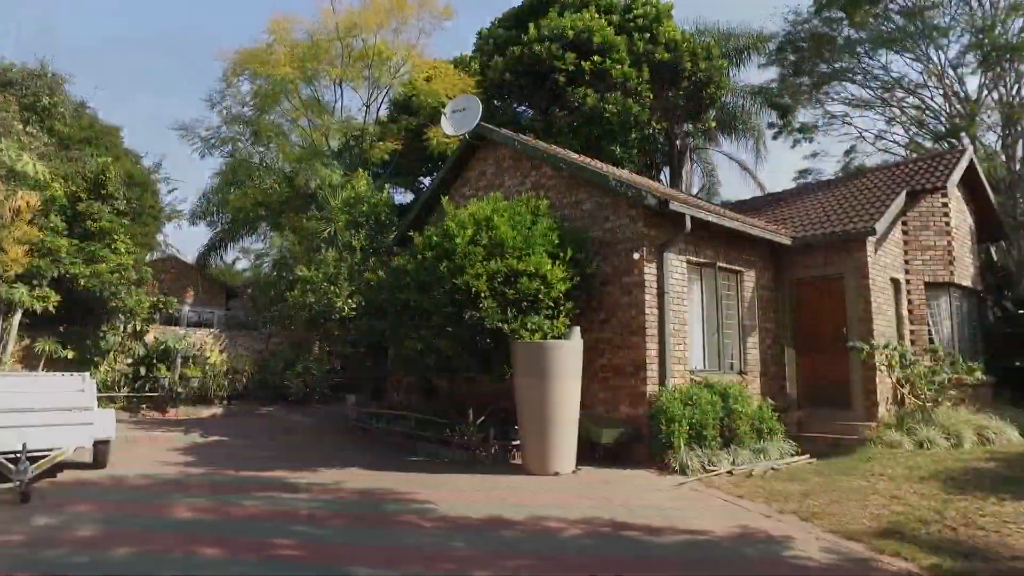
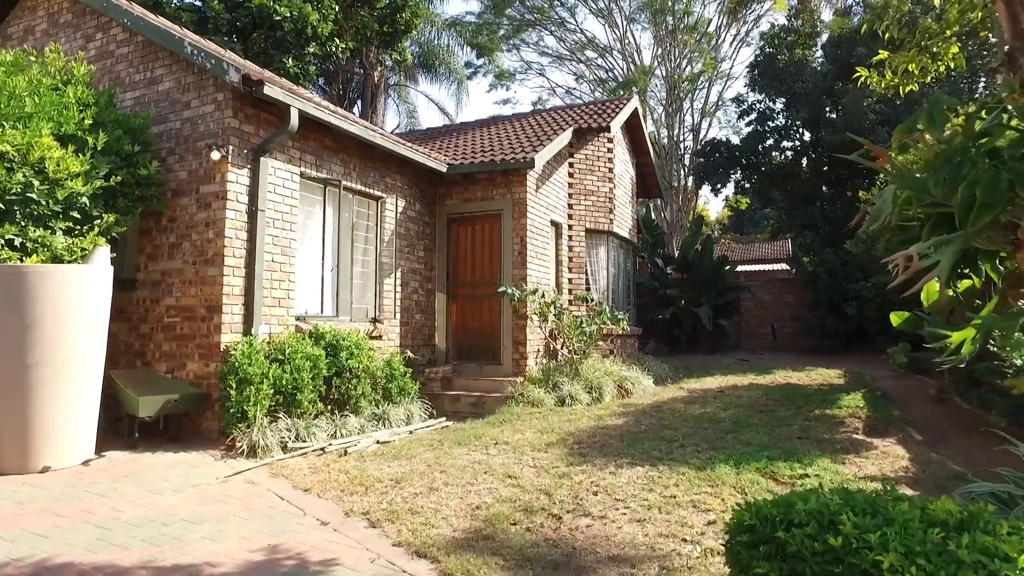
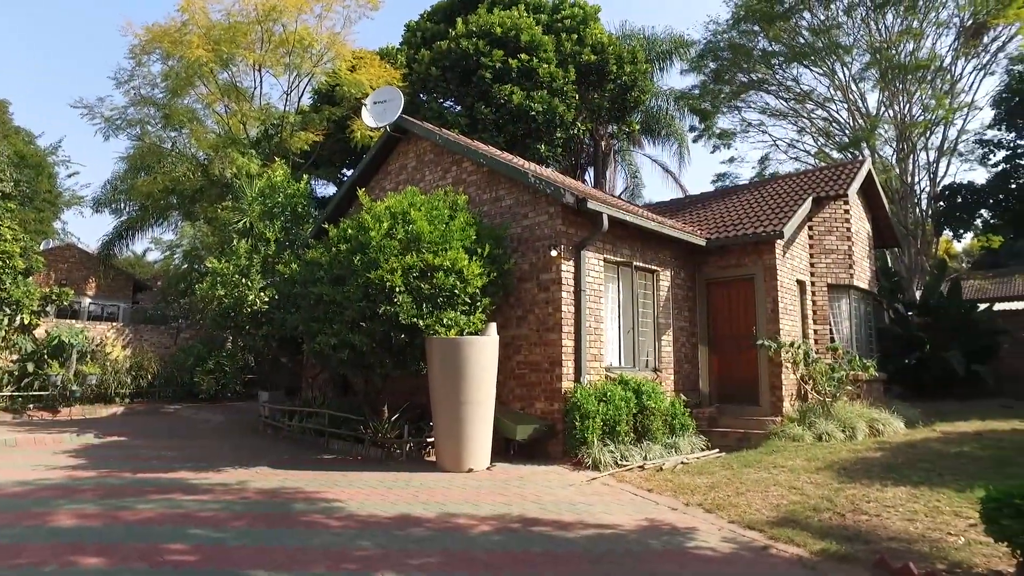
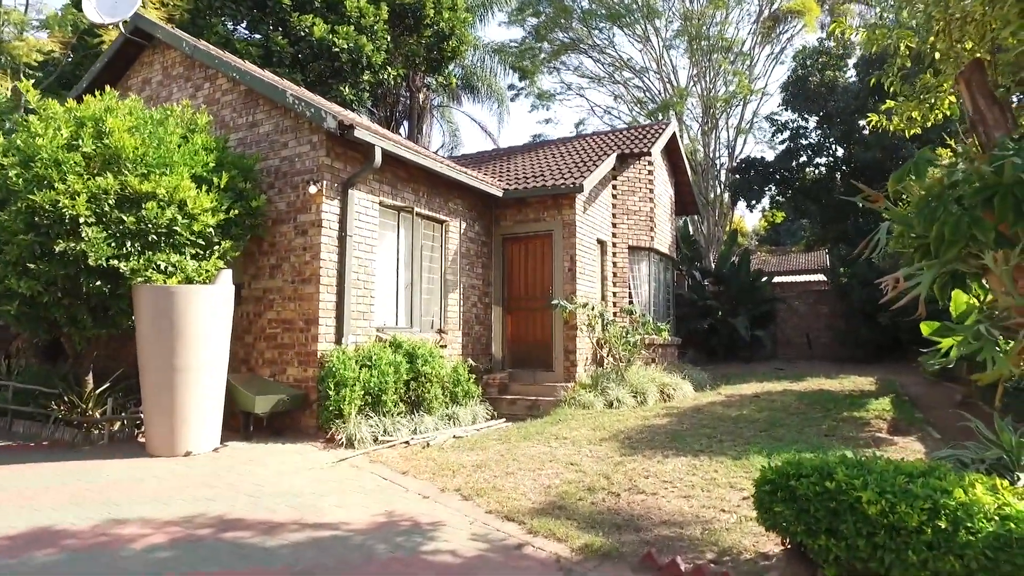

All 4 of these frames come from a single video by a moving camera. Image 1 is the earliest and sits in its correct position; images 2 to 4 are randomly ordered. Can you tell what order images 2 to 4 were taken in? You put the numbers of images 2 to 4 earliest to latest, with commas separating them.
3, 4, 2
